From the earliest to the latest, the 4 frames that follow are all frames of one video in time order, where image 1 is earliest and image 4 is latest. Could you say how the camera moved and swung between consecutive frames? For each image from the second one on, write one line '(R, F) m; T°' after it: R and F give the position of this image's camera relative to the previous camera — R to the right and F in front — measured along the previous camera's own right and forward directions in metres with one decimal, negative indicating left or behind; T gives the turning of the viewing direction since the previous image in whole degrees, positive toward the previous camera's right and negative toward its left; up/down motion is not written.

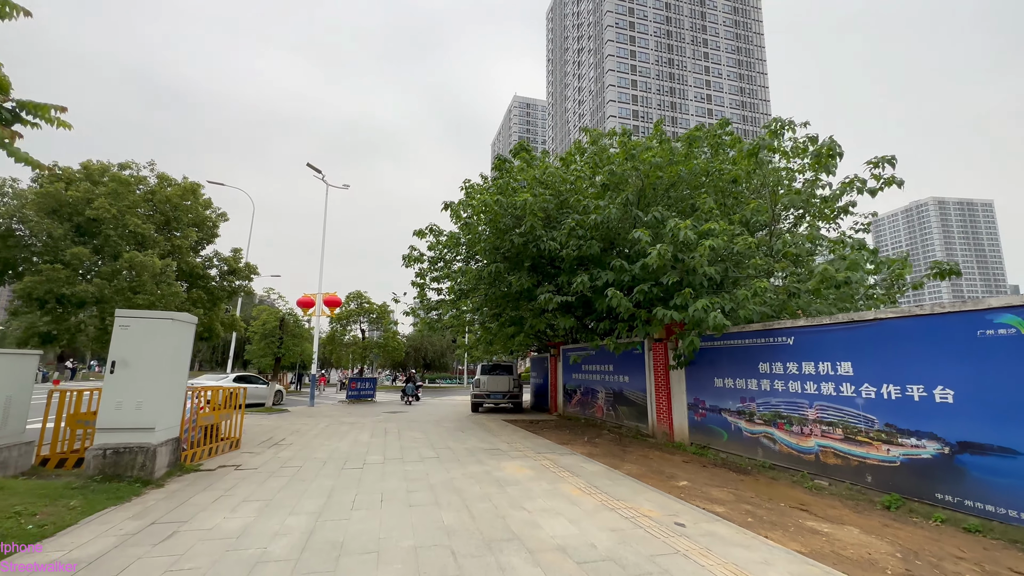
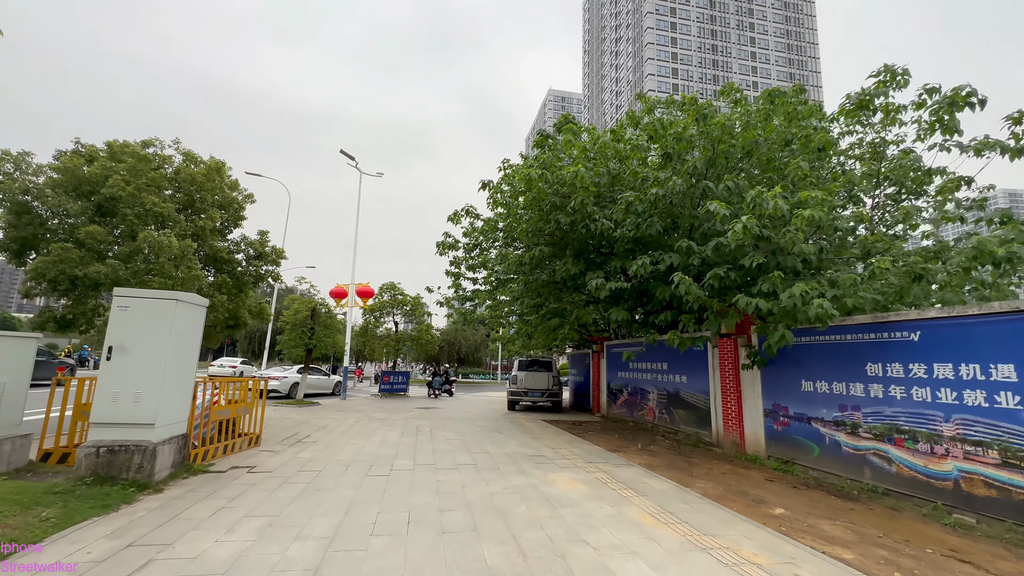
(-0.3, +1.1) m; -4°
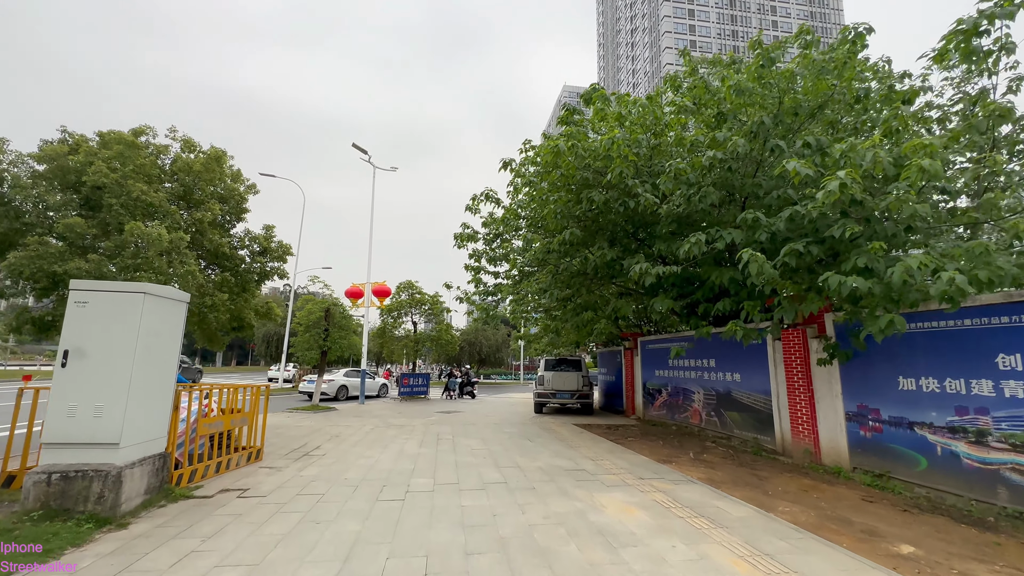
(-0.2, +1.1) m; -2°
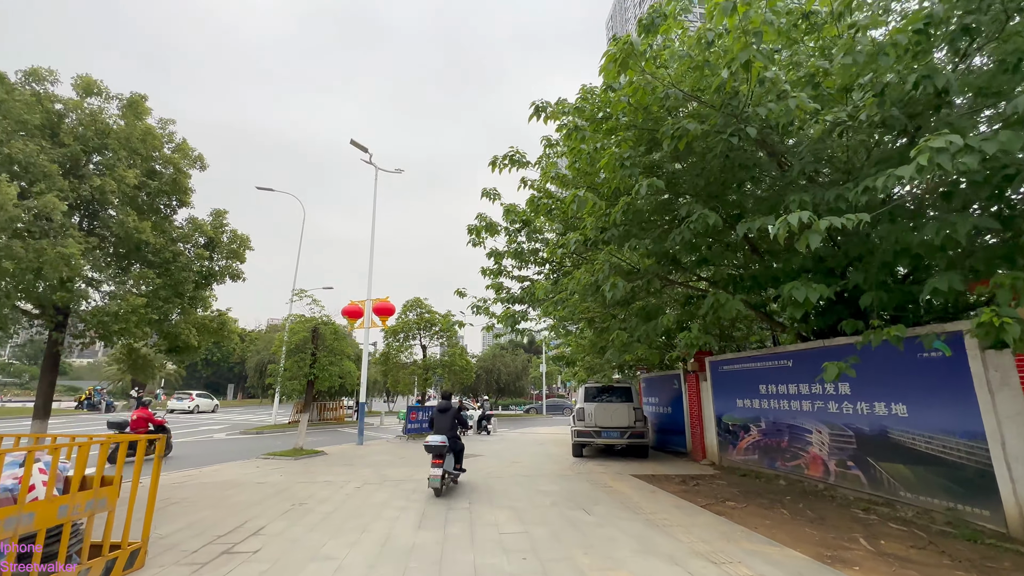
(-0.4, +3.0) m; -2°
